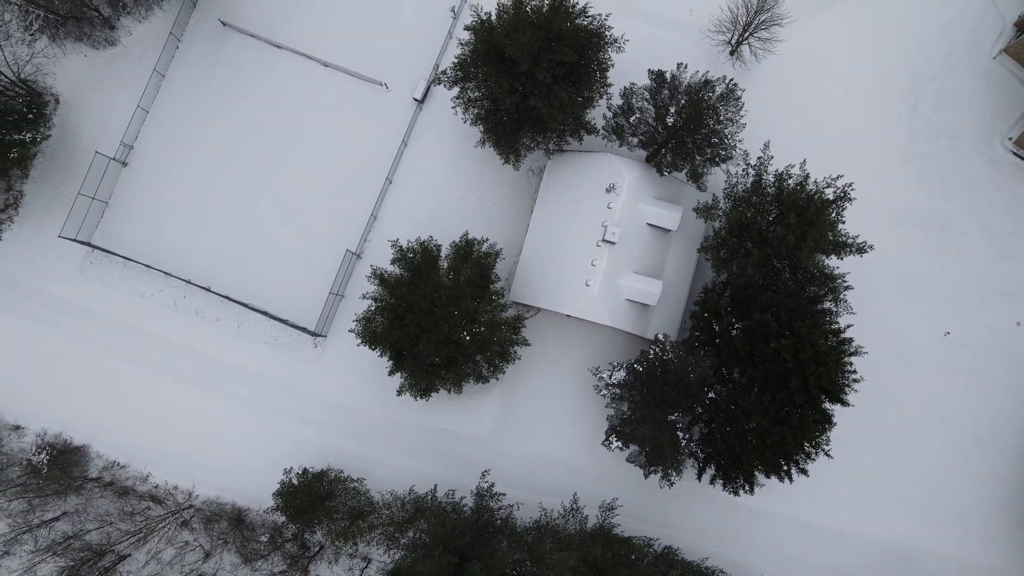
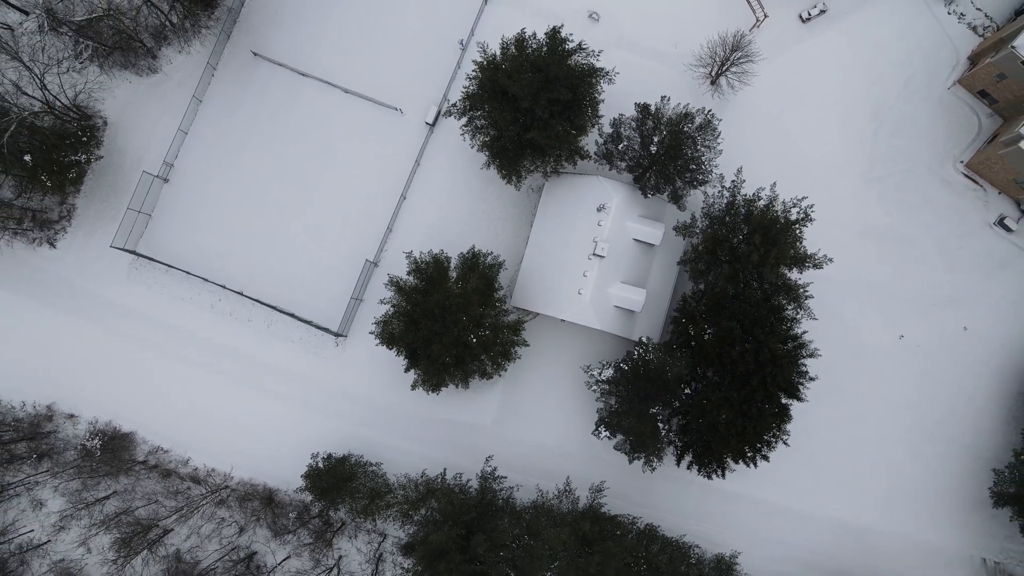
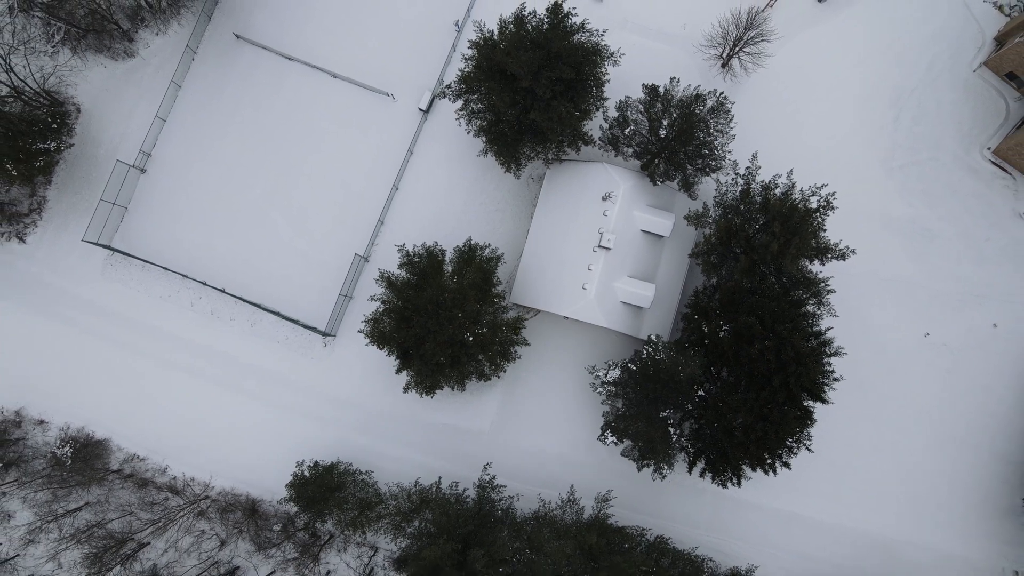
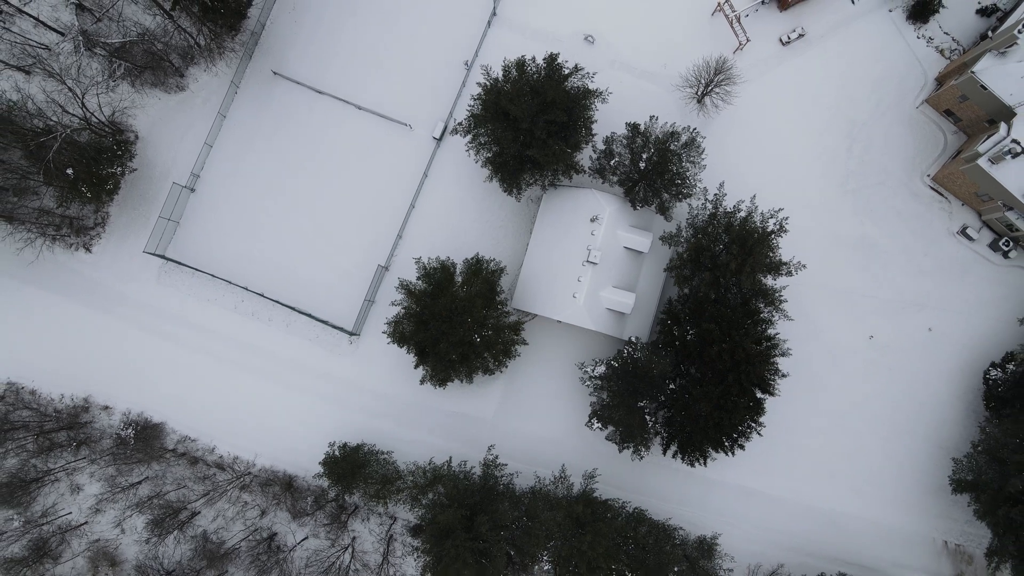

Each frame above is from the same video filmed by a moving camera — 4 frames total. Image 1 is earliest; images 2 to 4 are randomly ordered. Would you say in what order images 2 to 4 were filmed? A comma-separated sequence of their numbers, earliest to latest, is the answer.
3, 2, 4
